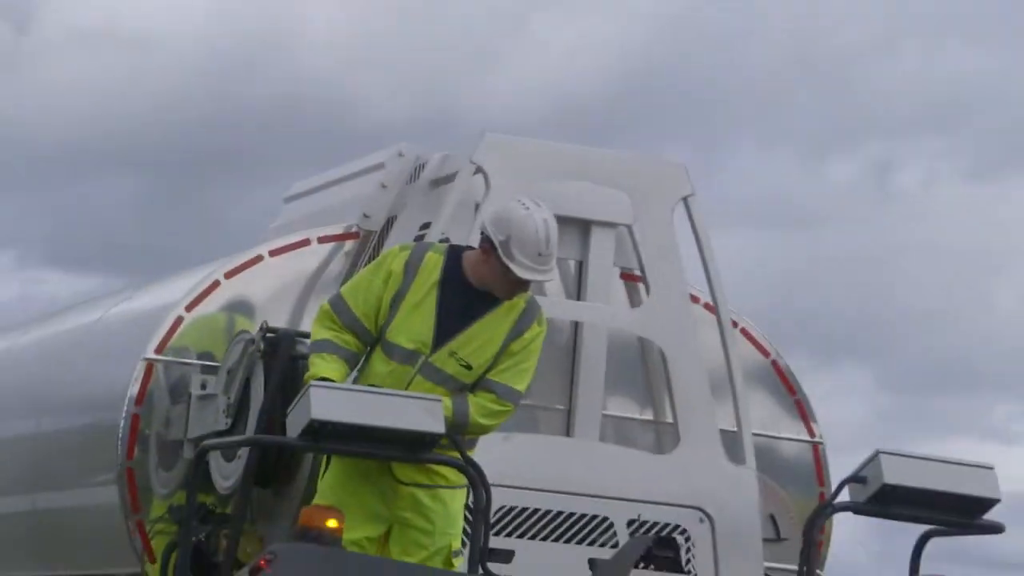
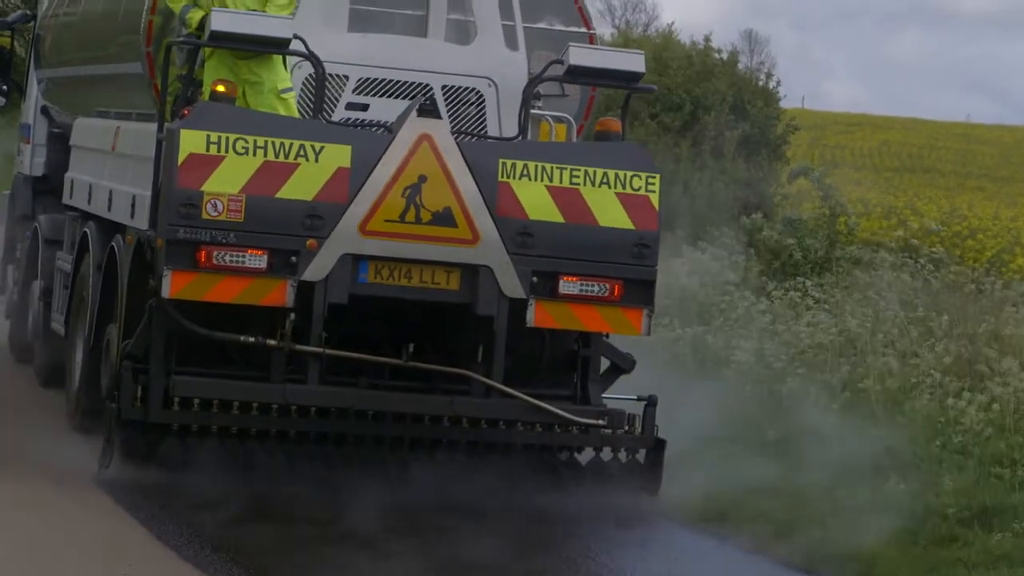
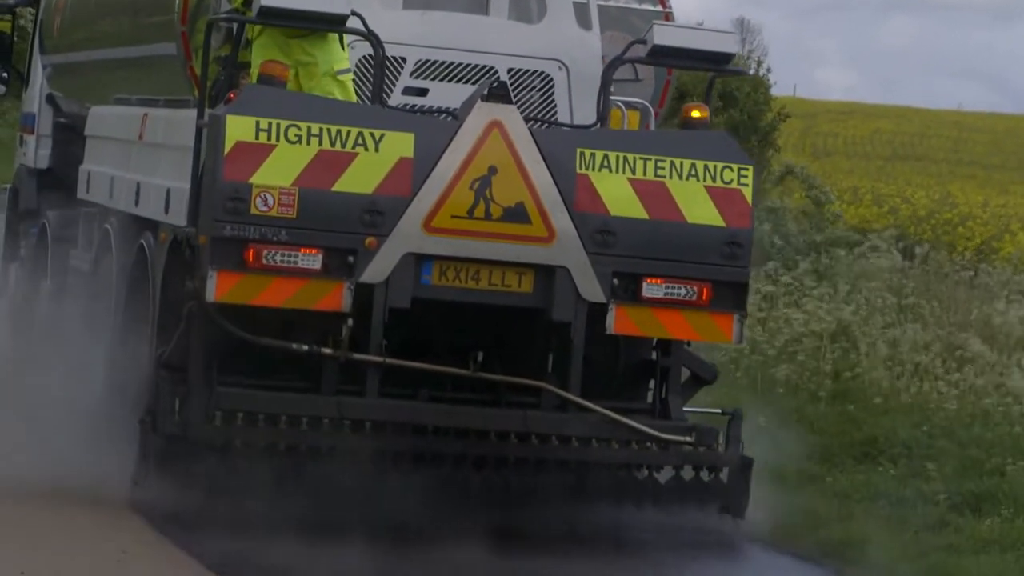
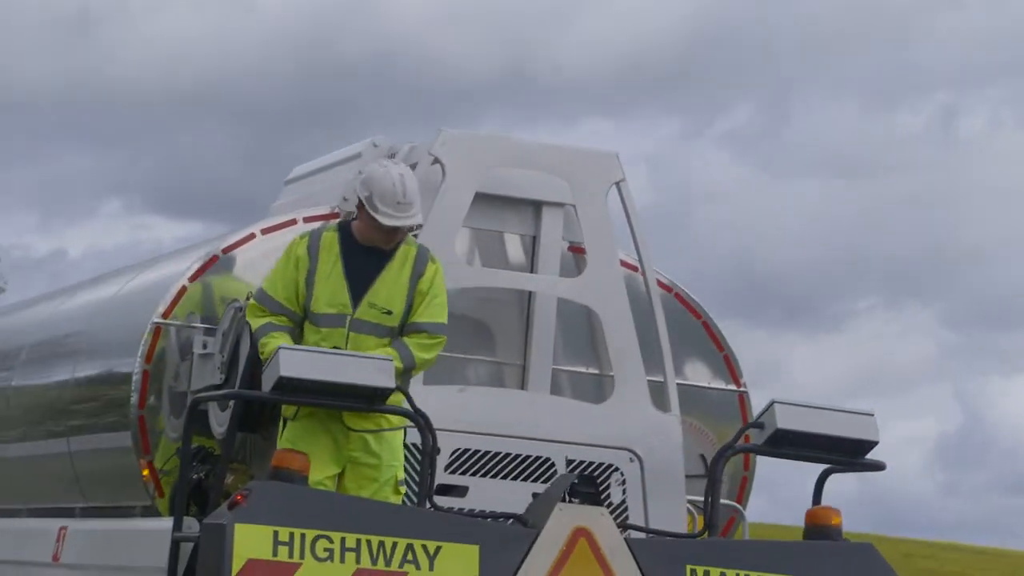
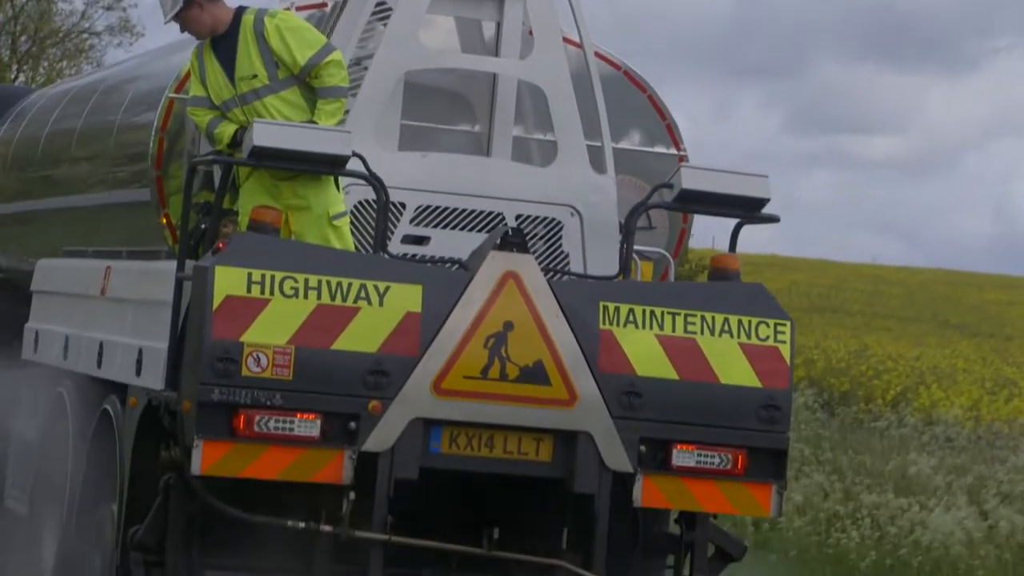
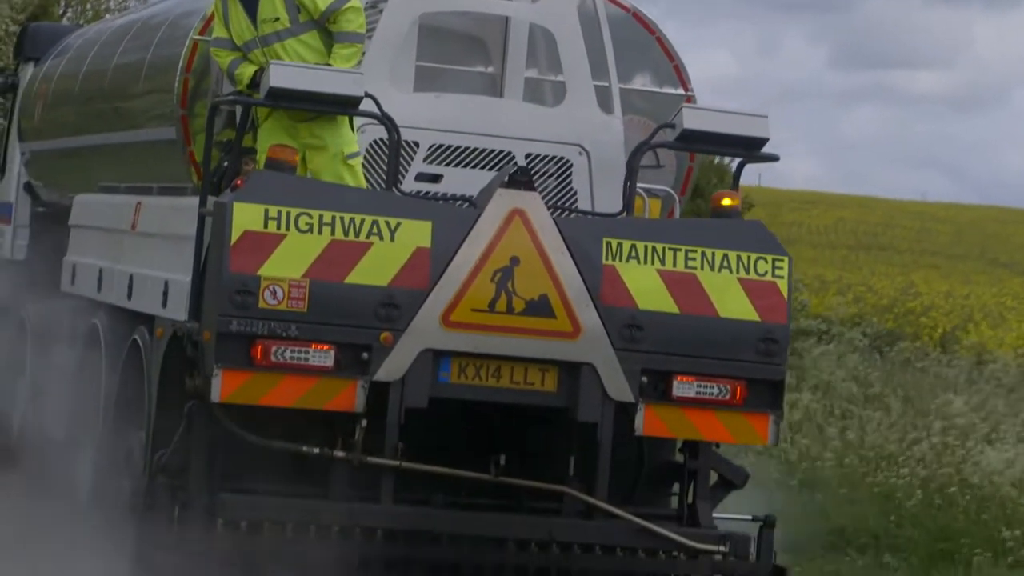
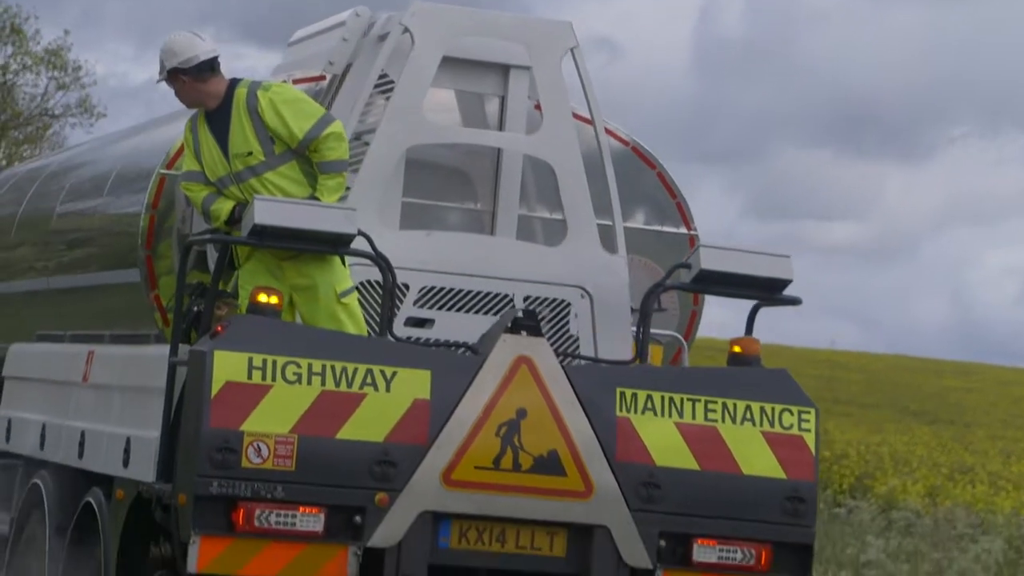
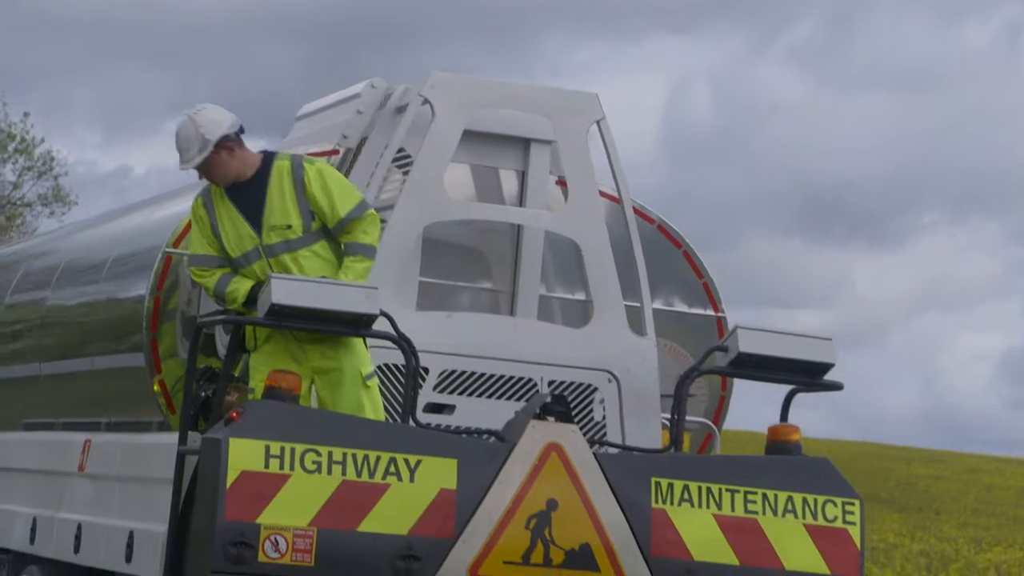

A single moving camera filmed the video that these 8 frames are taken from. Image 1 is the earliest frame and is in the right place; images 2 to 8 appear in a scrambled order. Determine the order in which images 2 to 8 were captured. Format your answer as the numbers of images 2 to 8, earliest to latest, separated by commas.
4, 8, 7, 5, 6, 3, 2
